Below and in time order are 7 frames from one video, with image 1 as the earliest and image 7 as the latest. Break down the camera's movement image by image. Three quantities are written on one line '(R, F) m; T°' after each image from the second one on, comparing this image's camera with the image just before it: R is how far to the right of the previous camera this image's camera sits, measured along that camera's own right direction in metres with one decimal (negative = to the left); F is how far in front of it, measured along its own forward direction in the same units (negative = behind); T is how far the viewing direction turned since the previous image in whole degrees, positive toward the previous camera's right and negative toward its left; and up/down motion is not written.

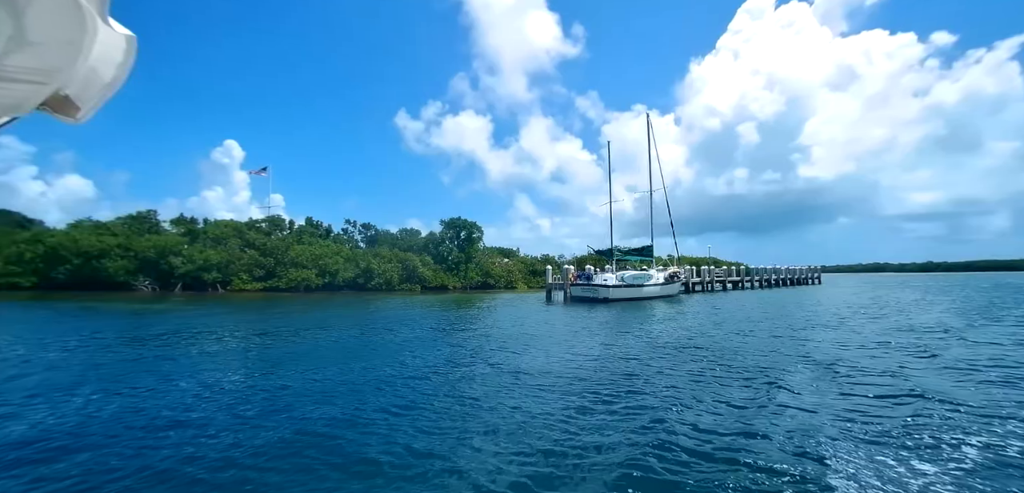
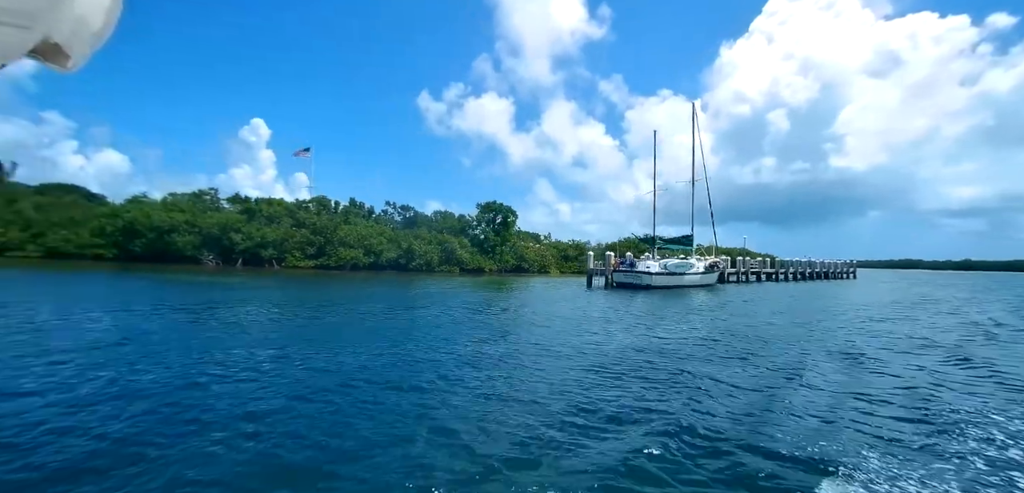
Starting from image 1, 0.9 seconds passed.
(-1.3, -0.7) m; -2°
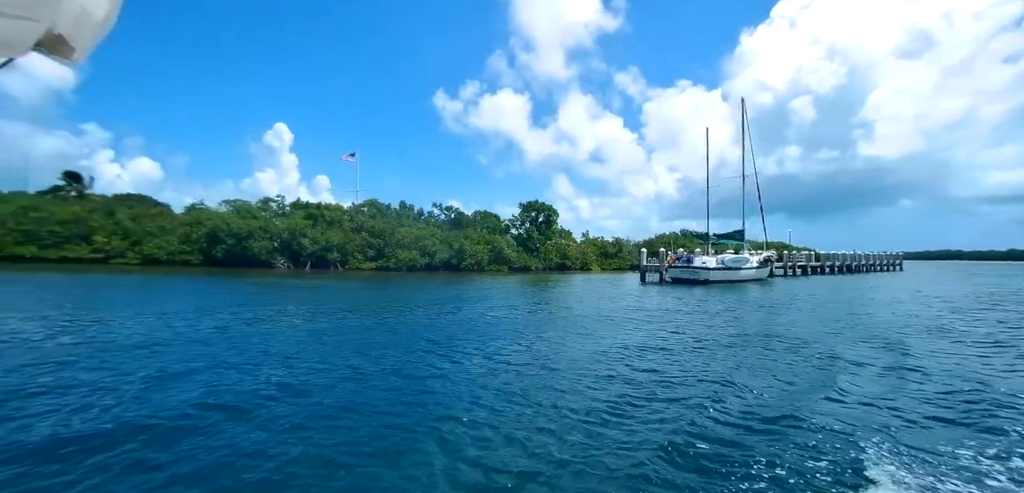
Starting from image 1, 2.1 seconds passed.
(-2.1, -0.9) m; -2°
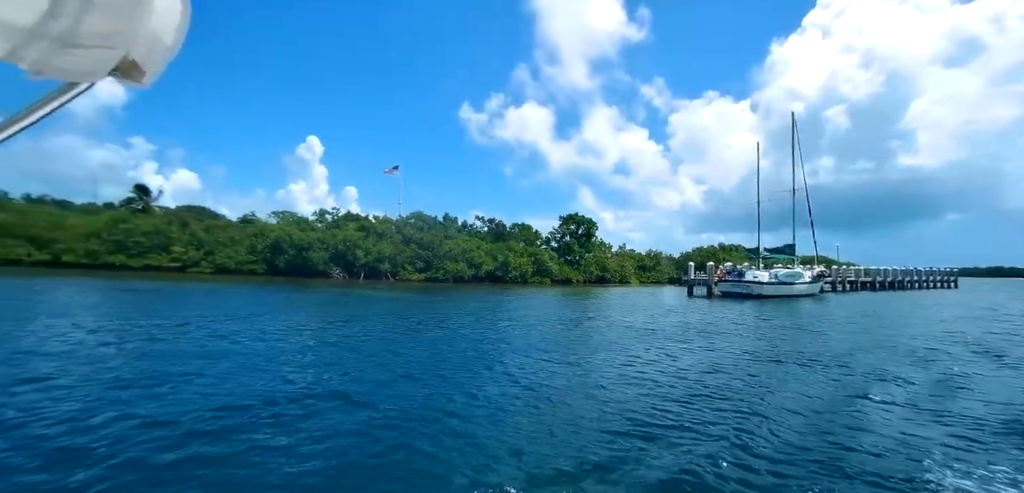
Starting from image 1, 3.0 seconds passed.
(-1.5, -0.5) m; -3°
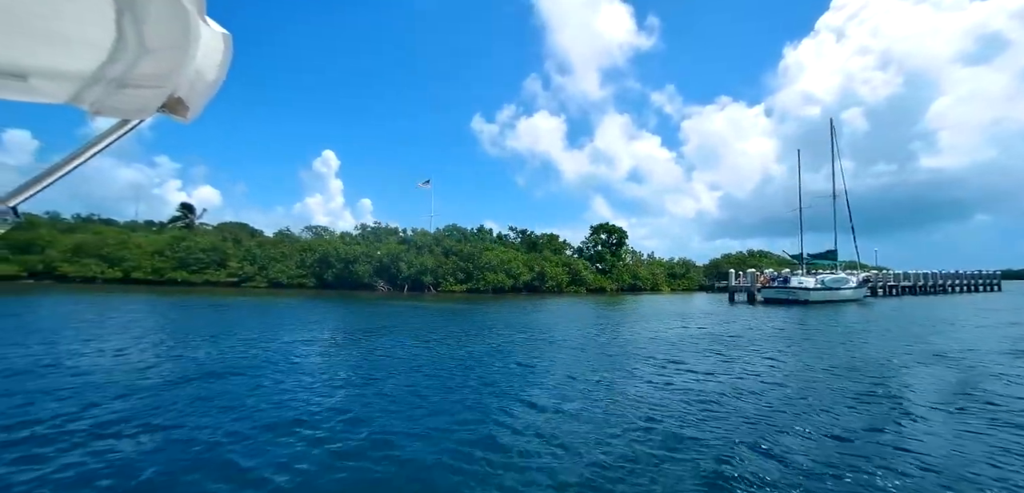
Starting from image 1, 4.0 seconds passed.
(-1.7, -0.5) m; -2°
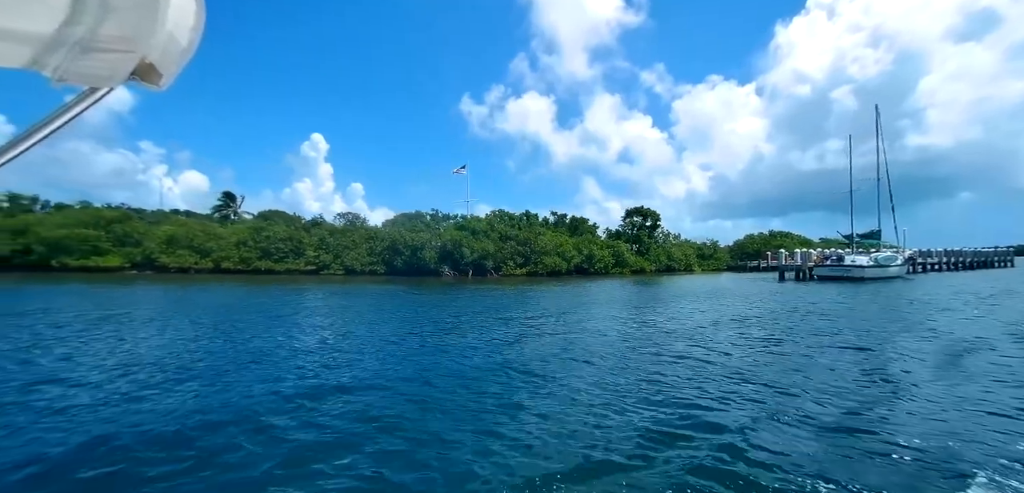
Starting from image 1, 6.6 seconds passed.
(-4.4, -0.9) m; +2°
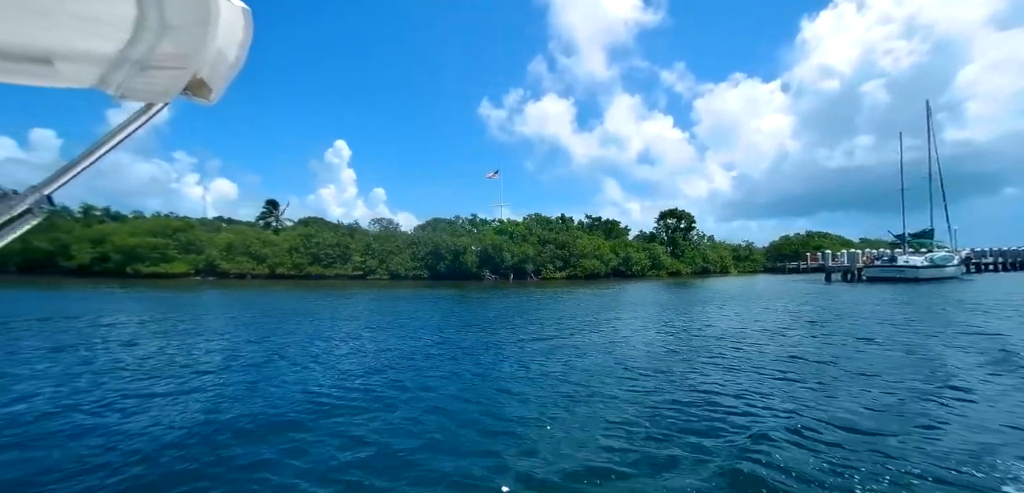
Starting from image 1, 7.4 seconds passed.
(-1.3, -0.3) m; -3°
